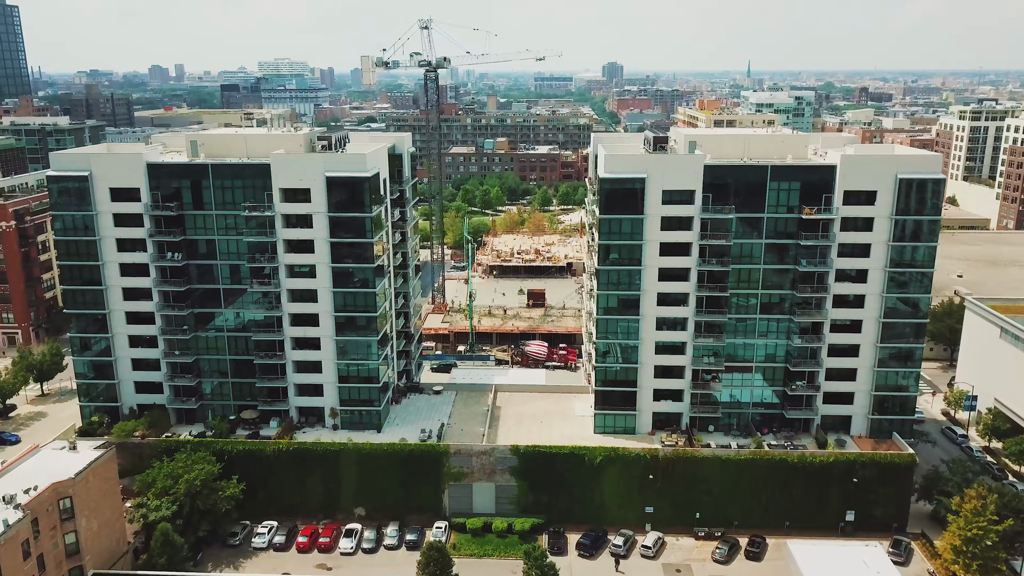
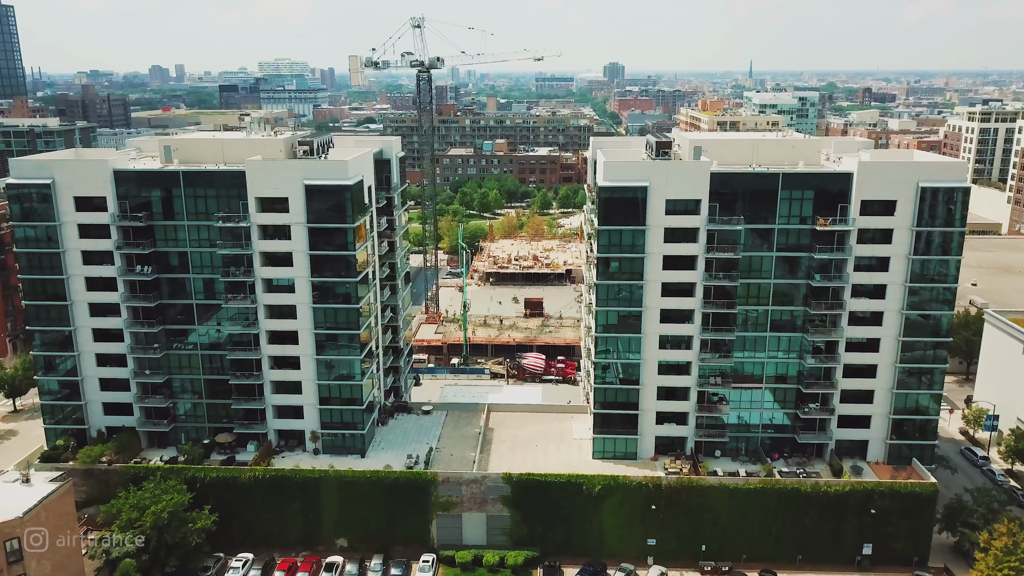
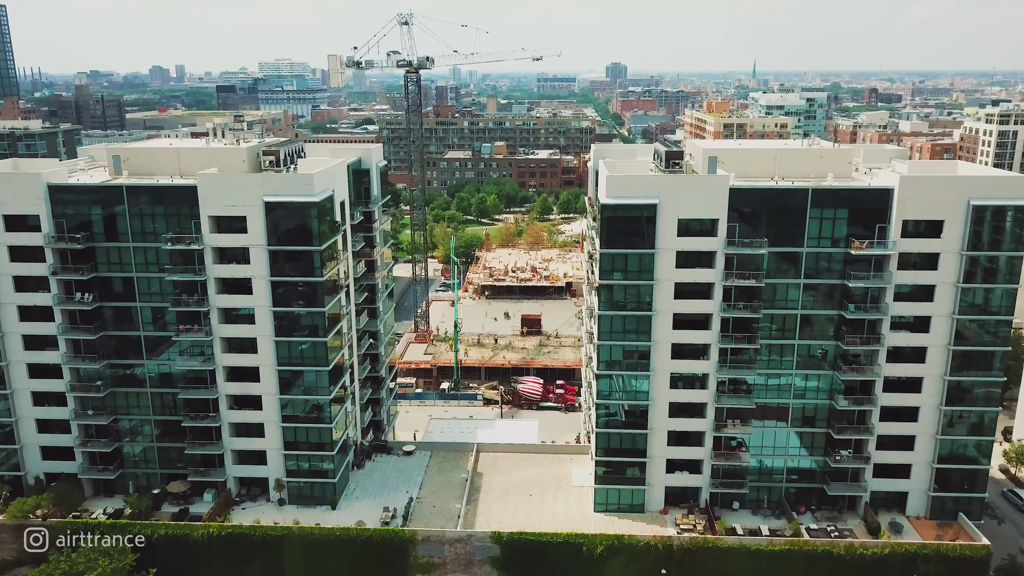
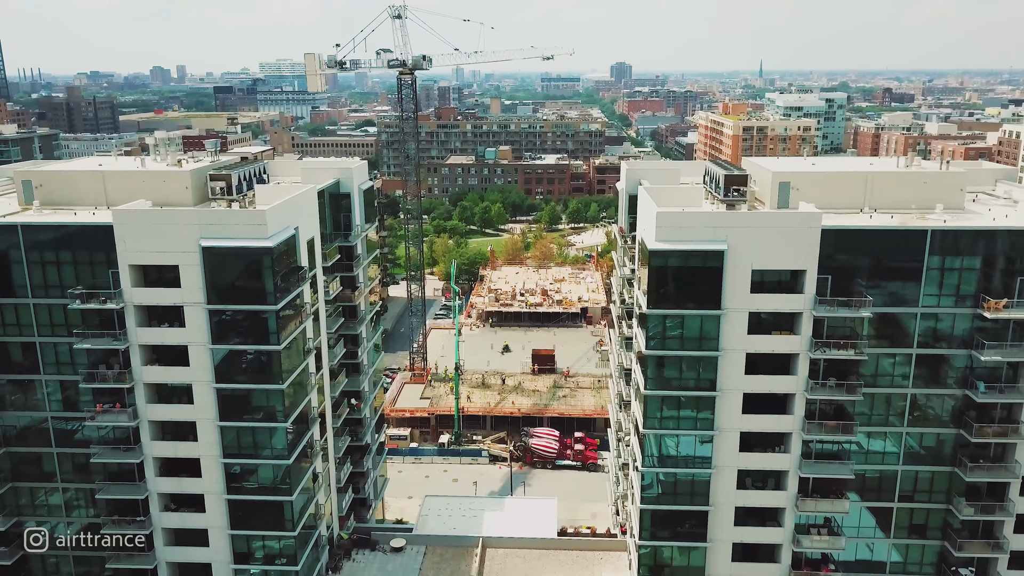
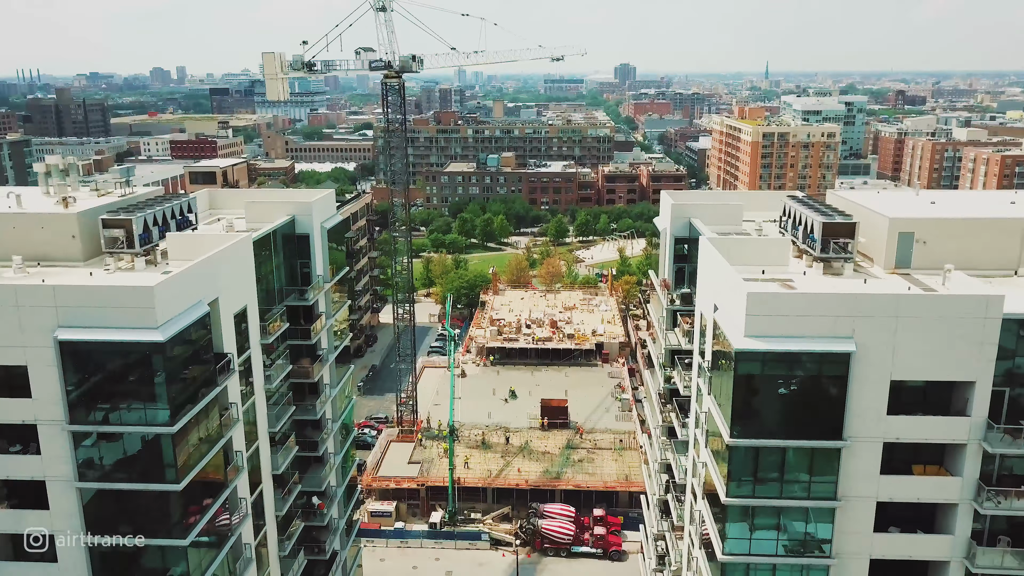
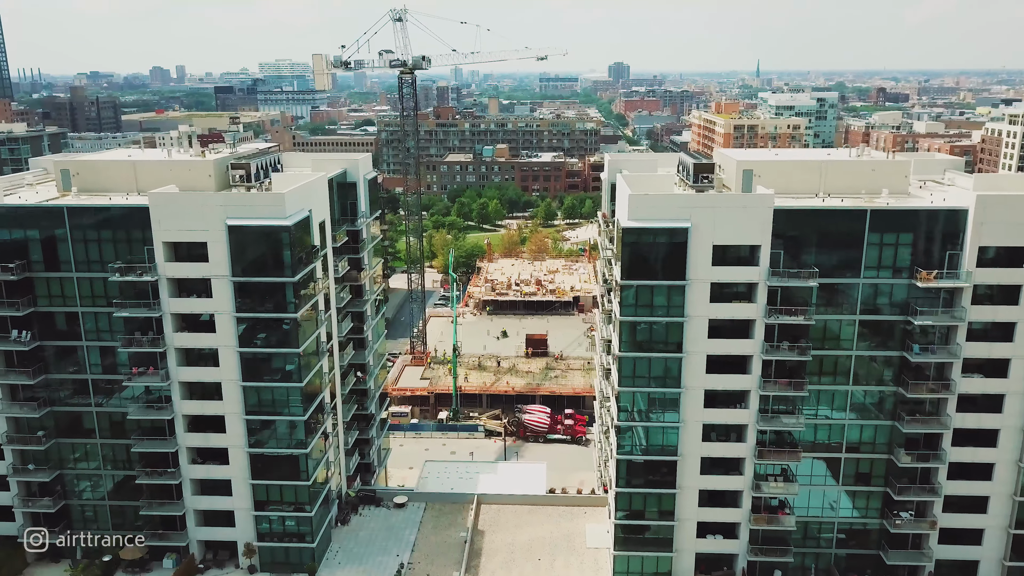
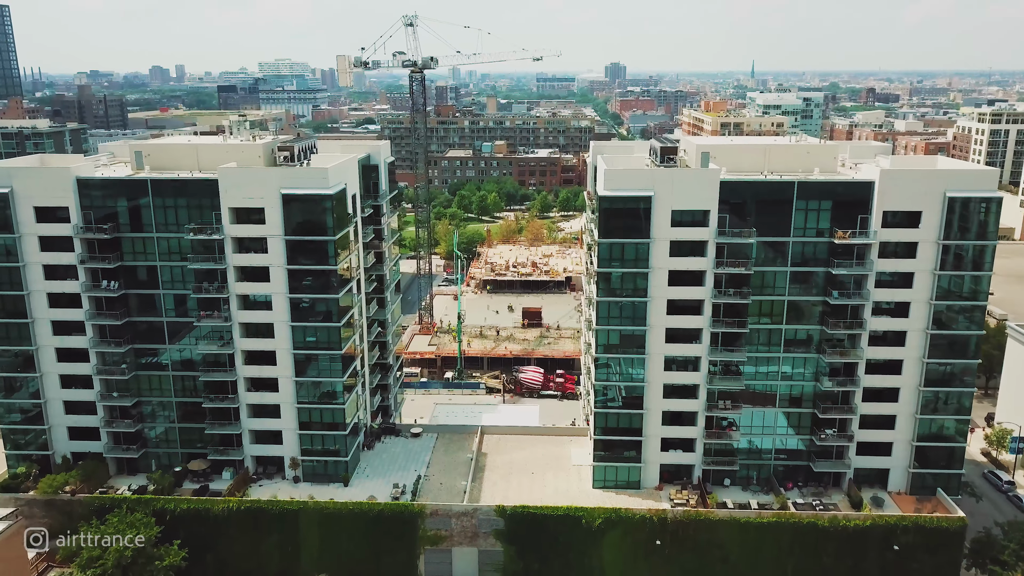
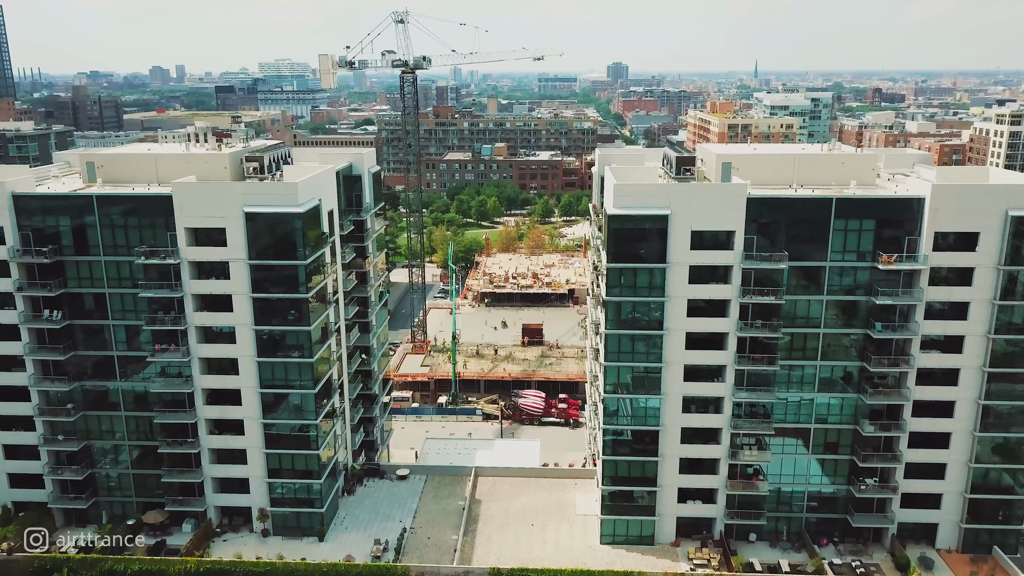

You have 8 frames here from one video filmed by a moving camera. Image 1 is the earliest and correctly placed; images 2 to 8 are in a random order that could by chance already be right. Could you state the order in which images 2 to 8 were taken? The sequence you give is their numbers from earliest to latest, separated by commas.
2, 7, 3, 8, 6, 4, 5
